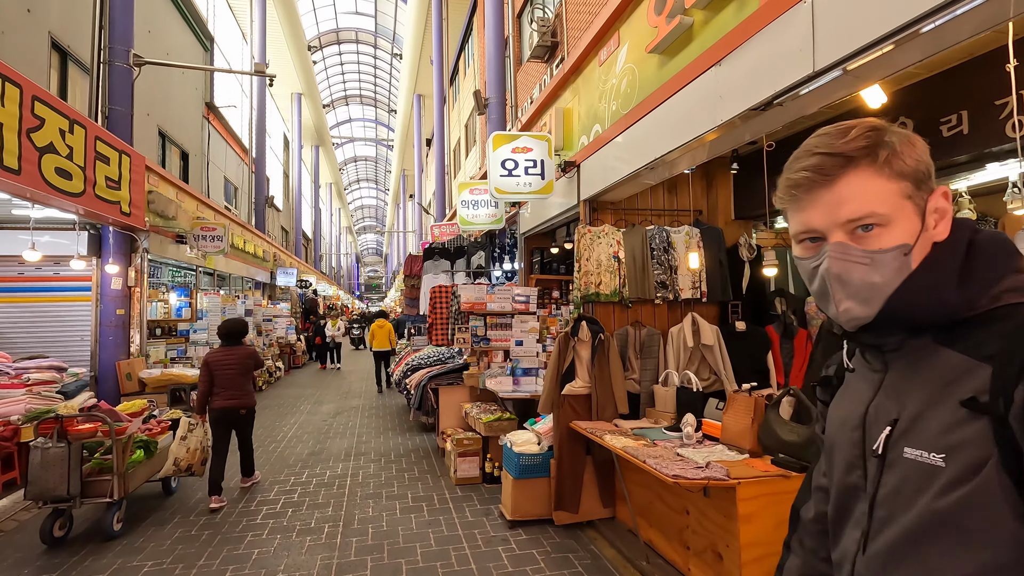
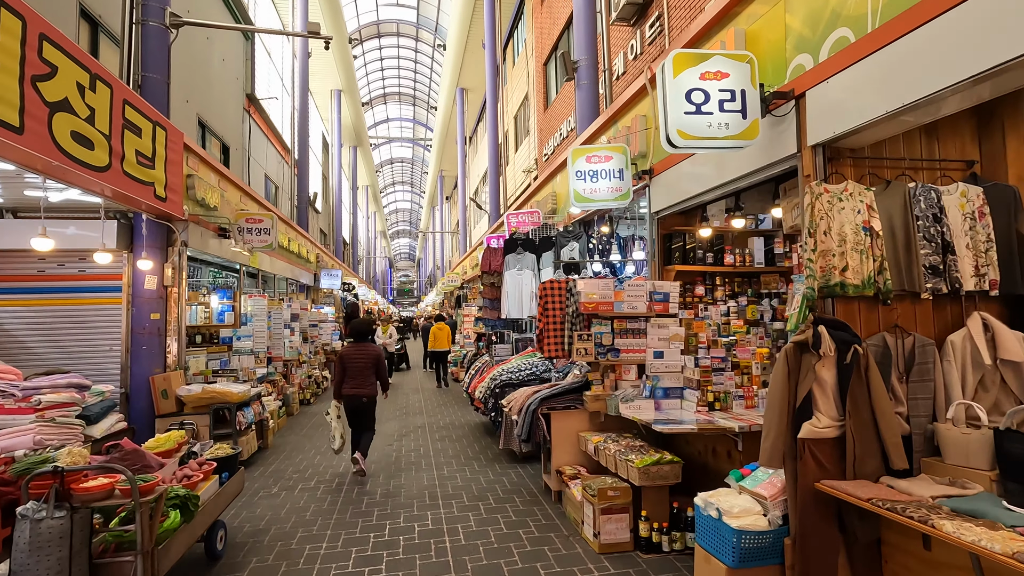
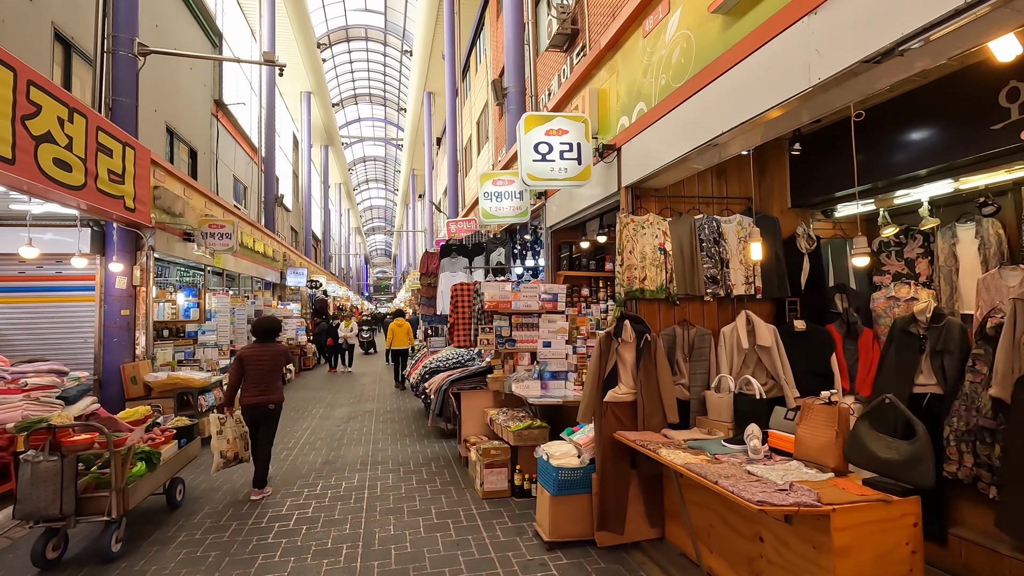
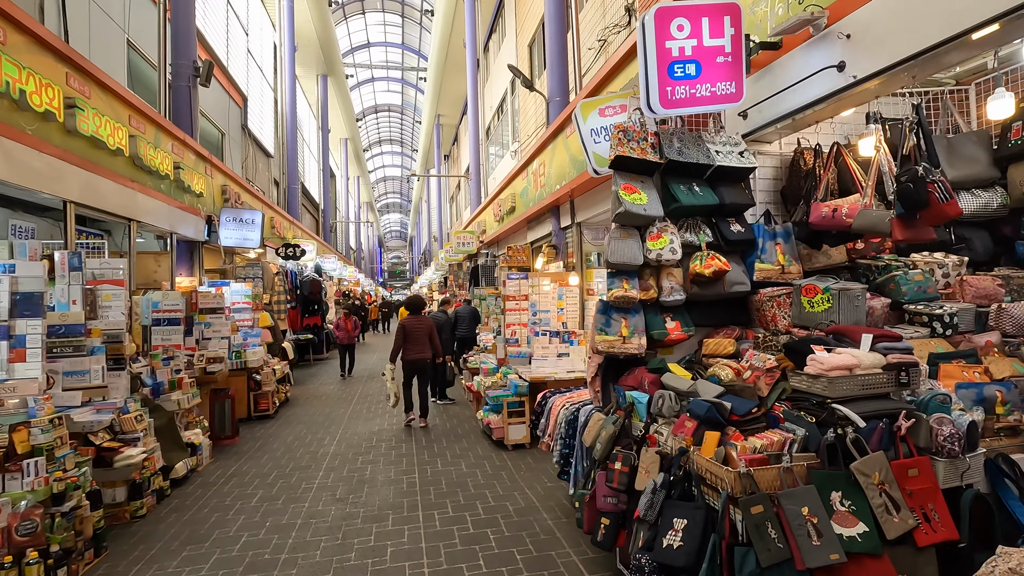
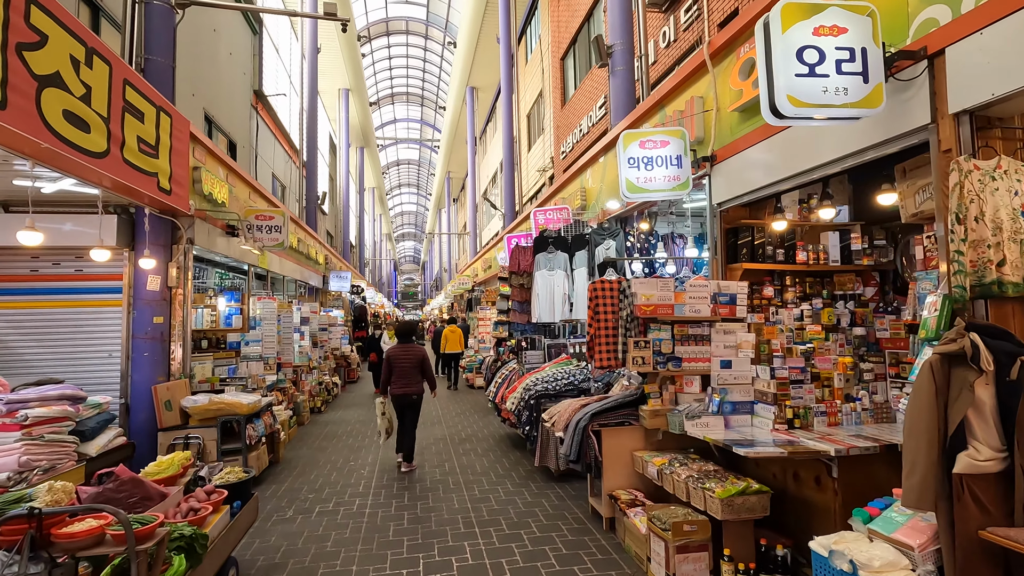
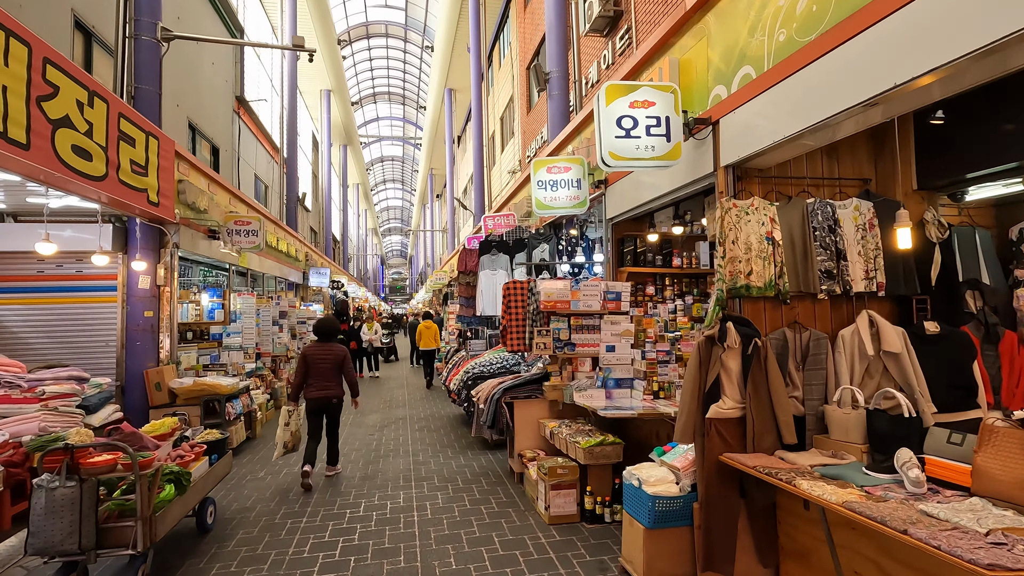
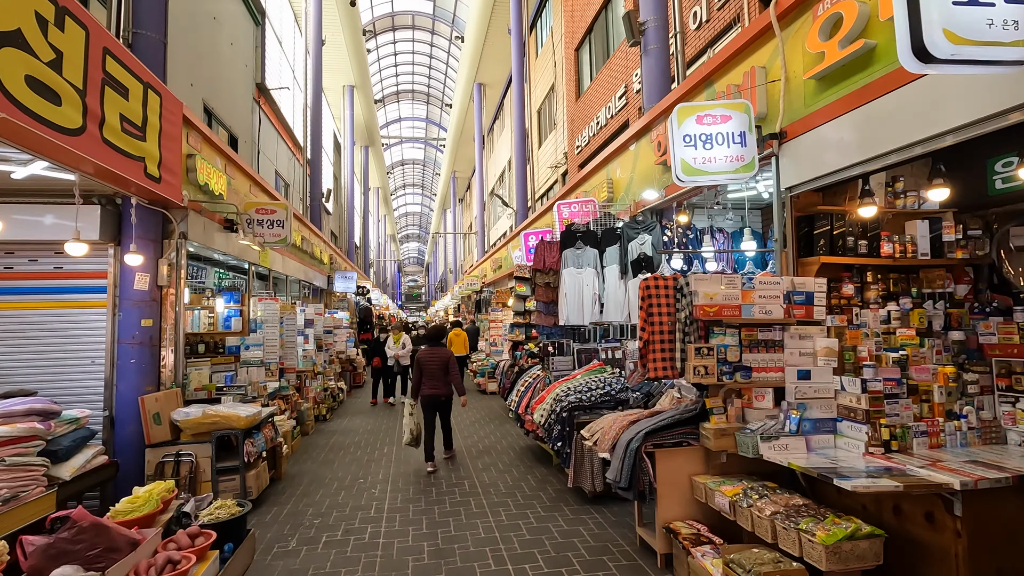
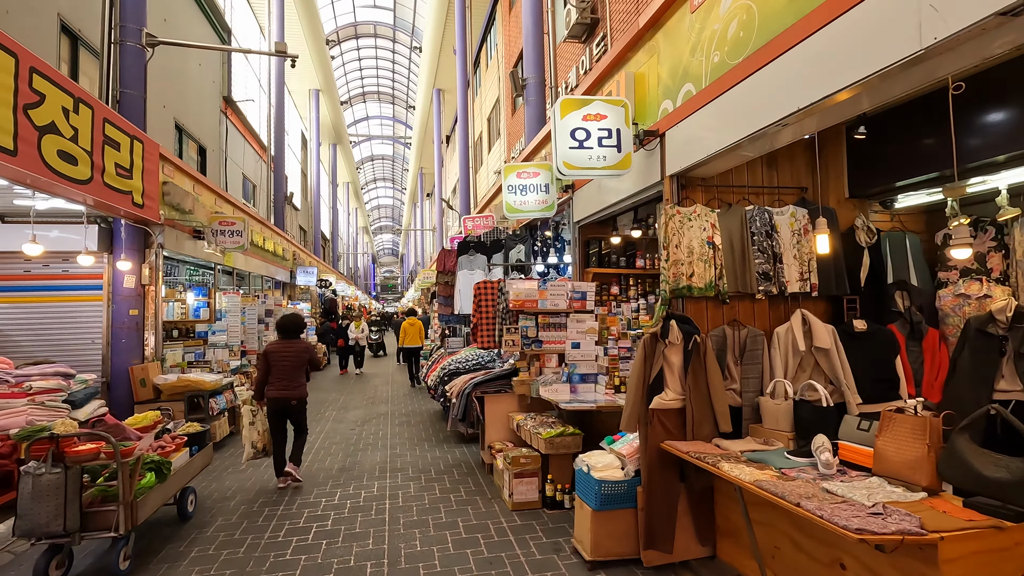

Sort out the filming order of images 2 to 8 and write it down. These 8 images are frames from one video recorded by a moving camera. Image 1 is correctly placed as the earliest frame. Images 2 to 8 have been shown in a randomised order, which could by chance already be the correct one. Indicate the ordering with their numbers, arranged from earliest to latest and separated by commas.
3, 8, 6, 2, 5, 7, 4
